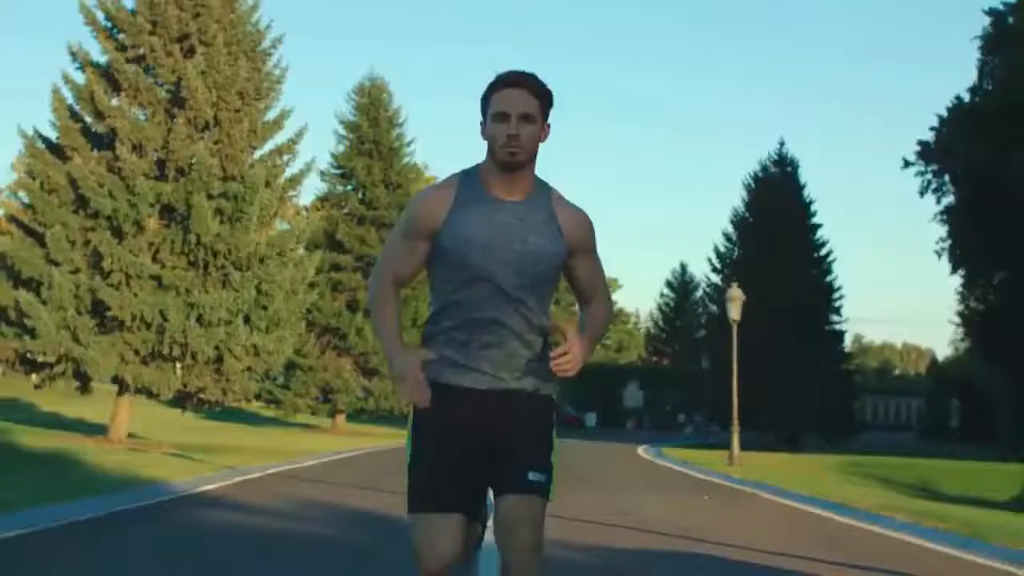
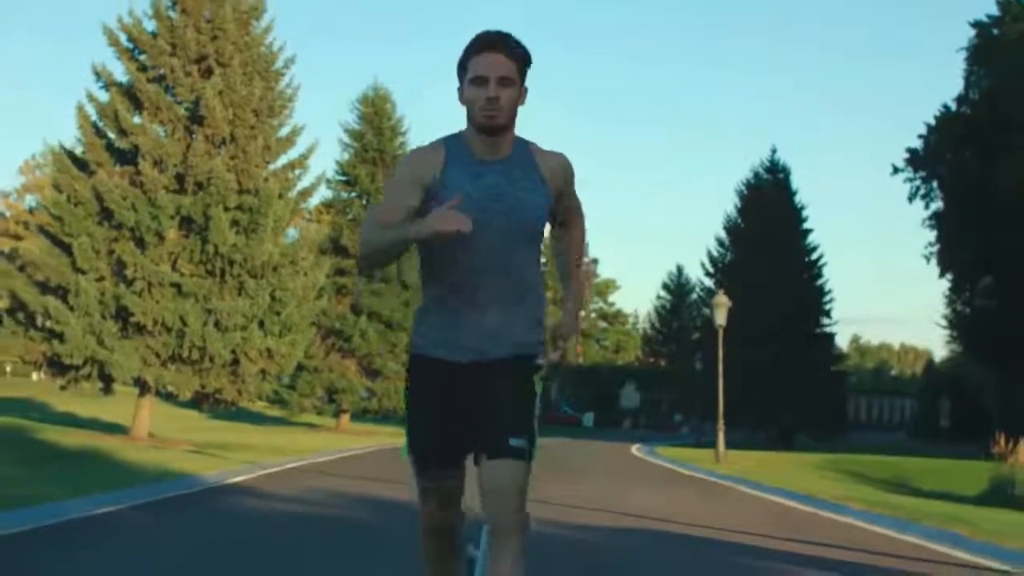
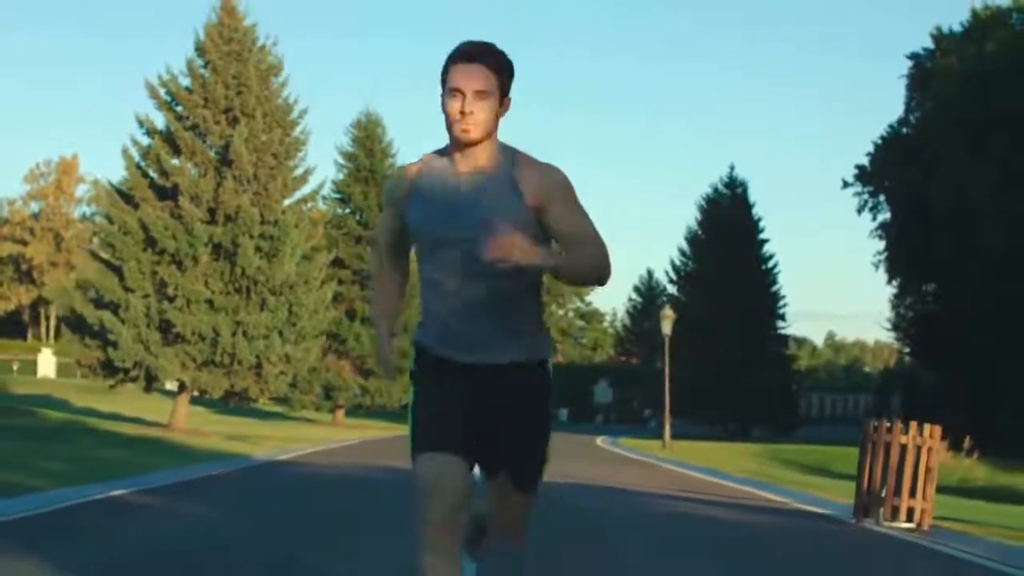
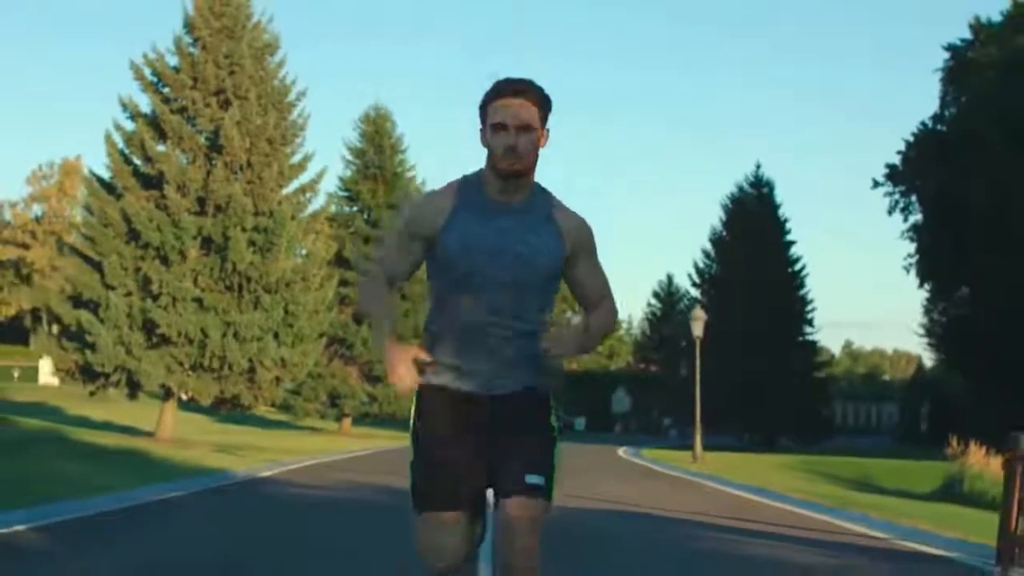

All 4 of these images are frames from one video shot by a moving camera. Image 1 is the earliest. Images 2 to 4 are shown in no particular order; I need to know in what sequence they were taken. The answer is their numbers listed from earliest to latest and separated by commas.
2, 4, 3
